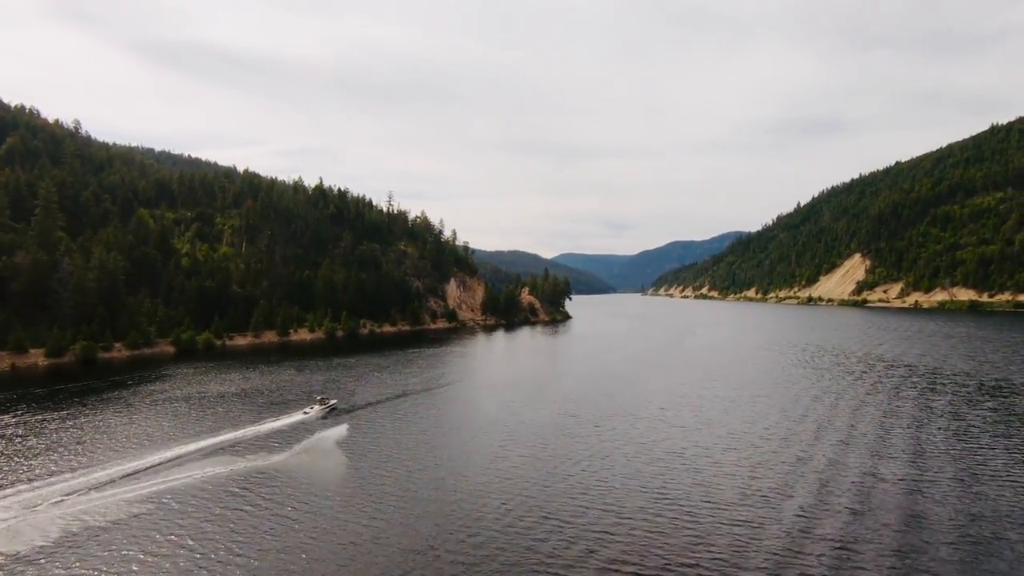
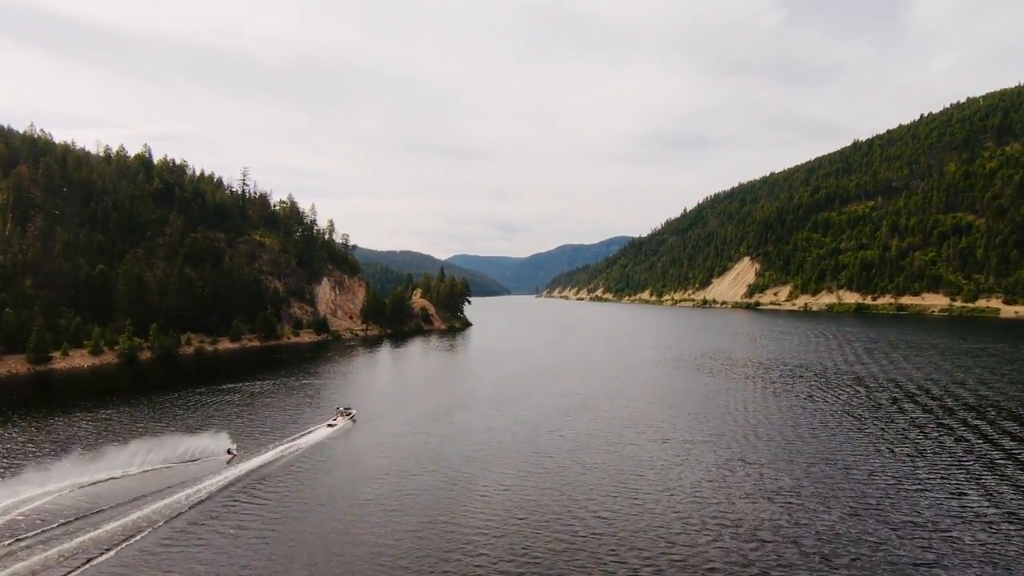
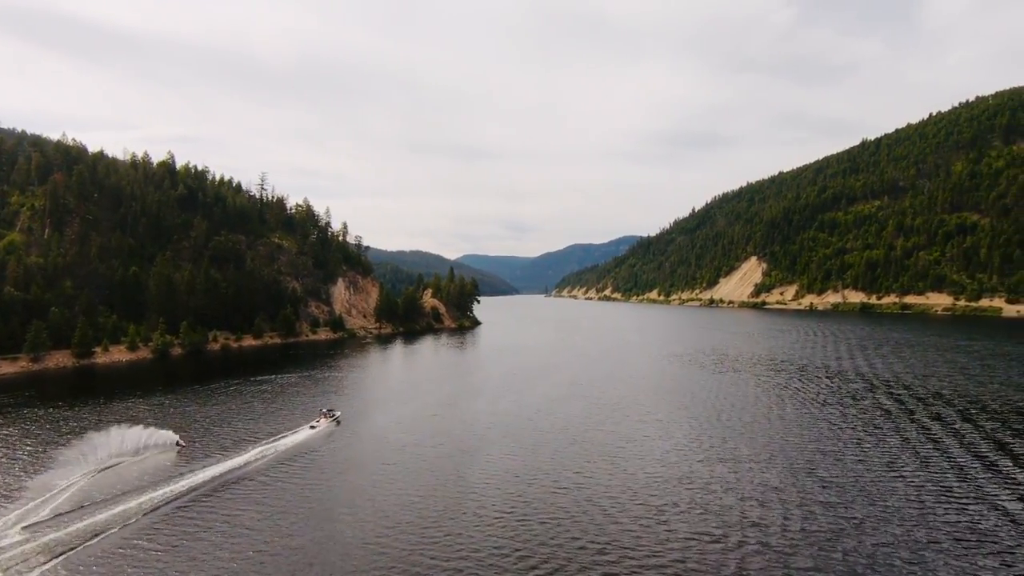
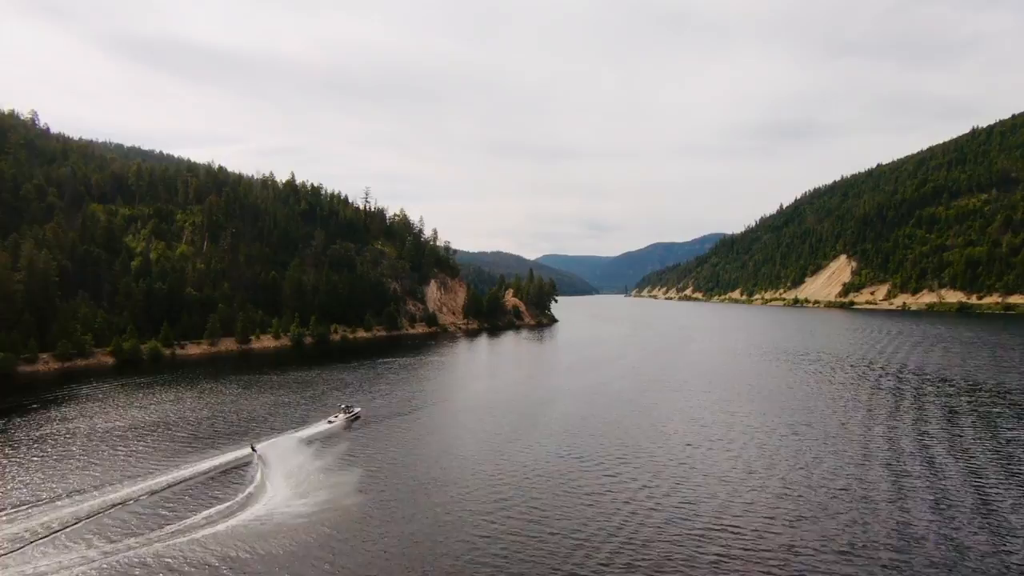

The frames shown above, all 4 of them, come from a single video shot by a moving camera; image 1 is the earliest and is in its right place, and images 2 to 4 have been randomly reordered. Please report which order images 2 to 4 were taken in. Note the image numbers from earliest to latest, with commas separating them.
4, 3, 2
